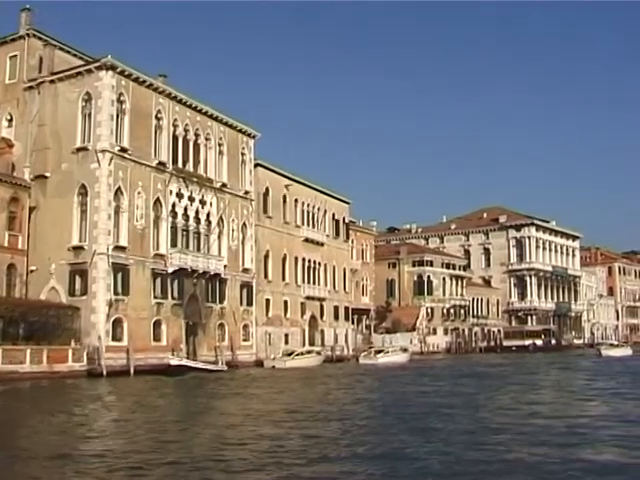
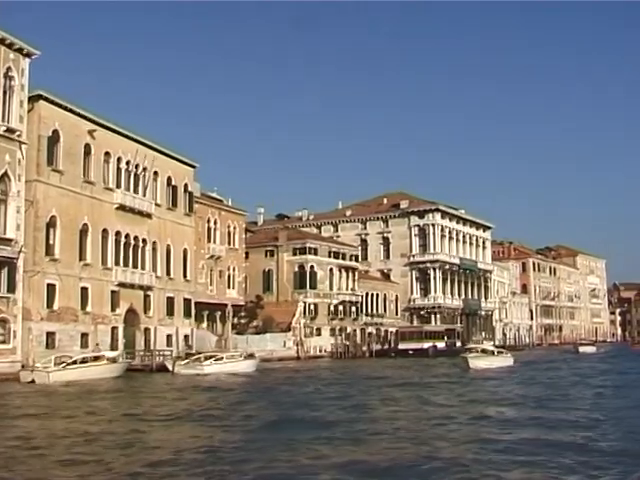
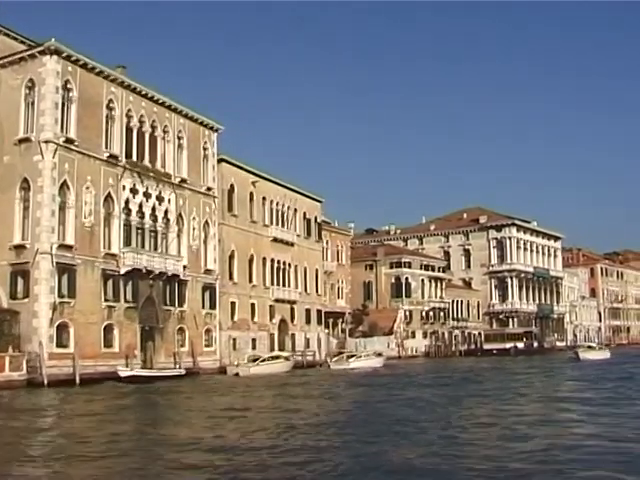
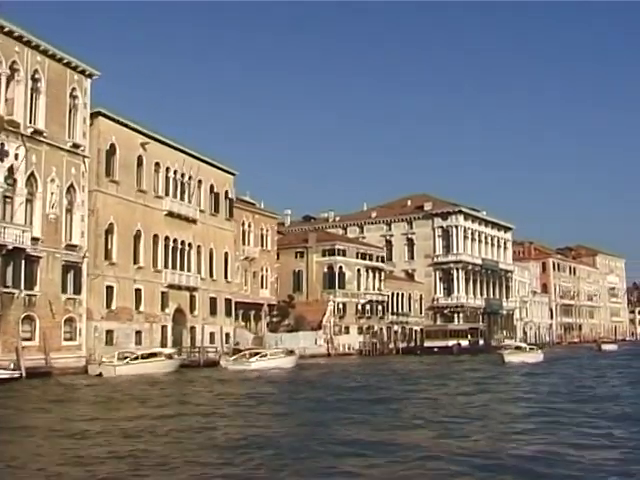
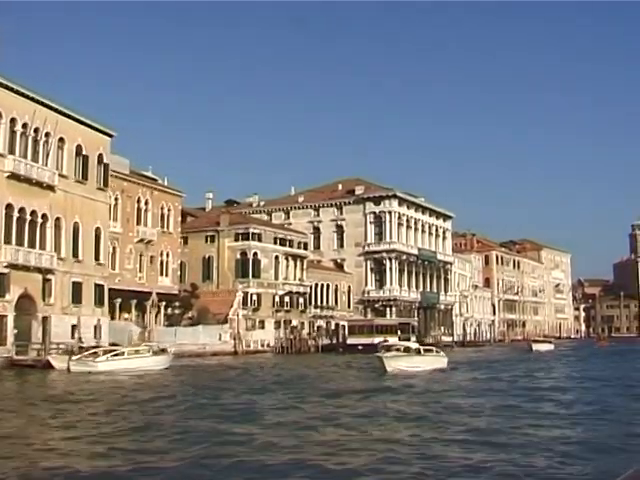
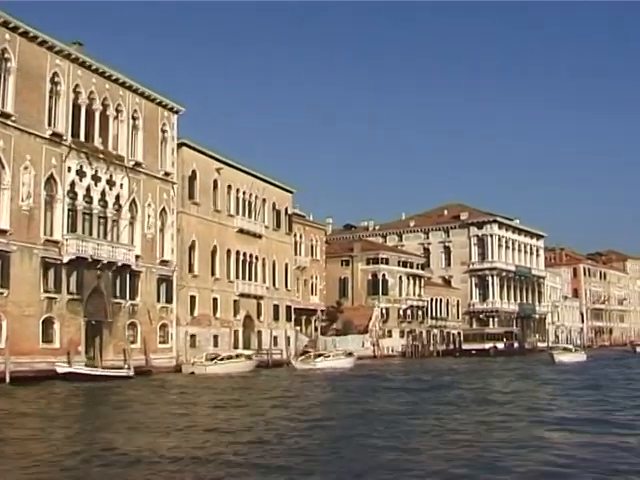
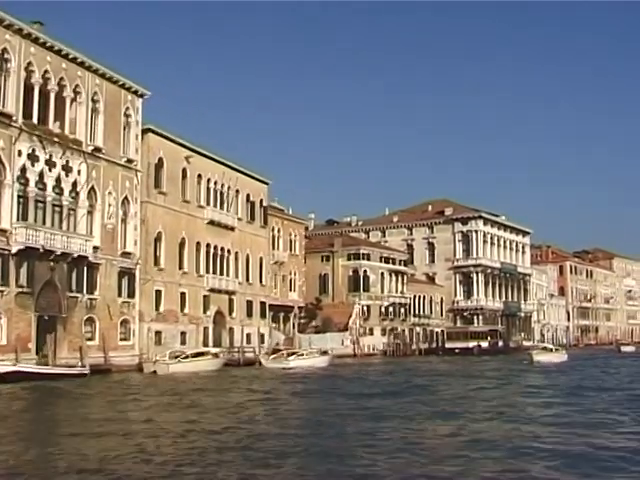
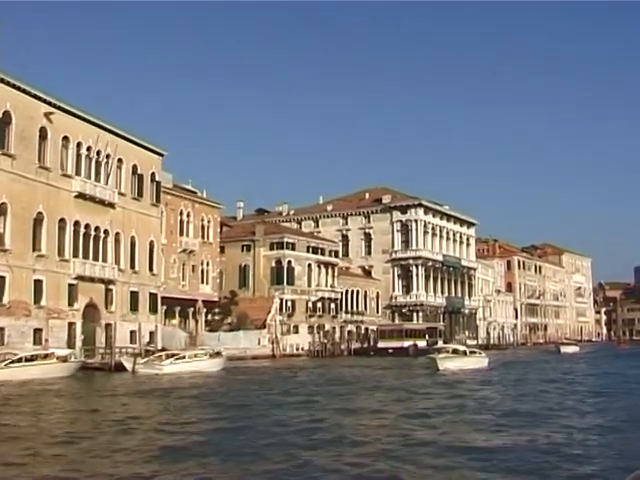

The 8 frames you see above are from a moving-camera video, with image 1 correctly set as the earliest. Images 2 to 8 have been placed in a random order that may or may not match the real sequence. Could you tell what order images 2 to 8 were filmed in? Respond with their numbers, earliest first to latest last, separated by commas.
3, 6, 7, 4, 2, 8, 5
